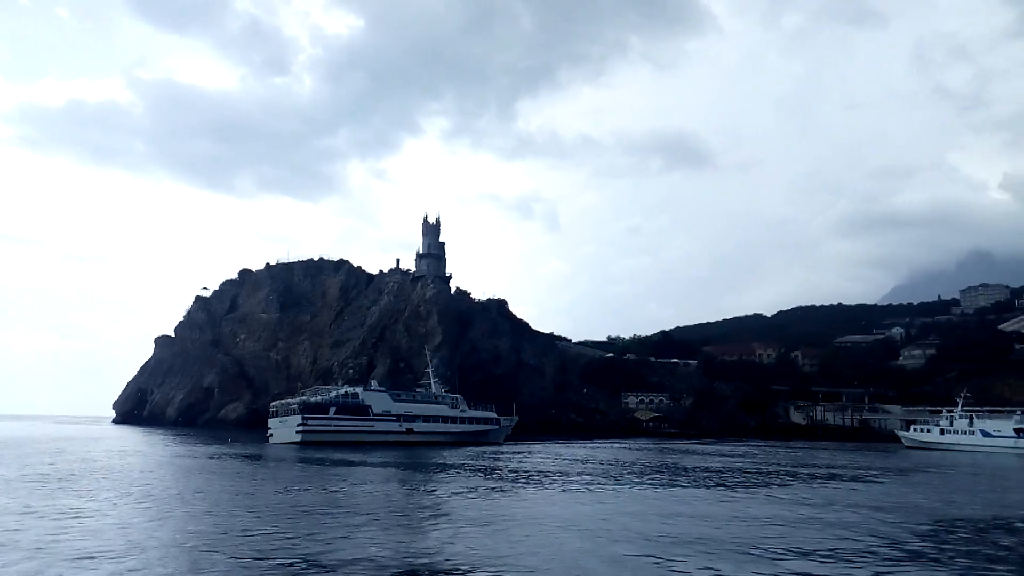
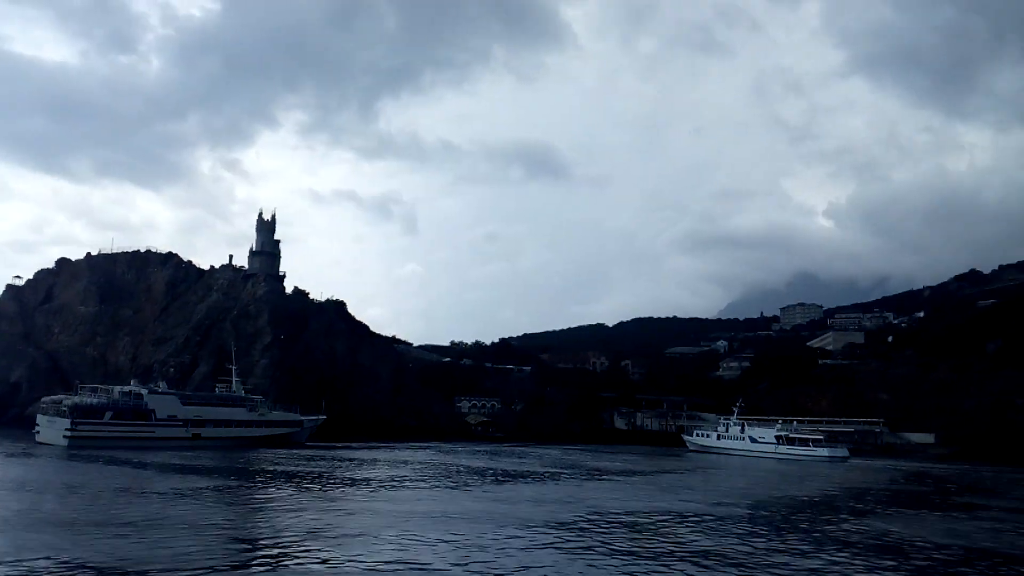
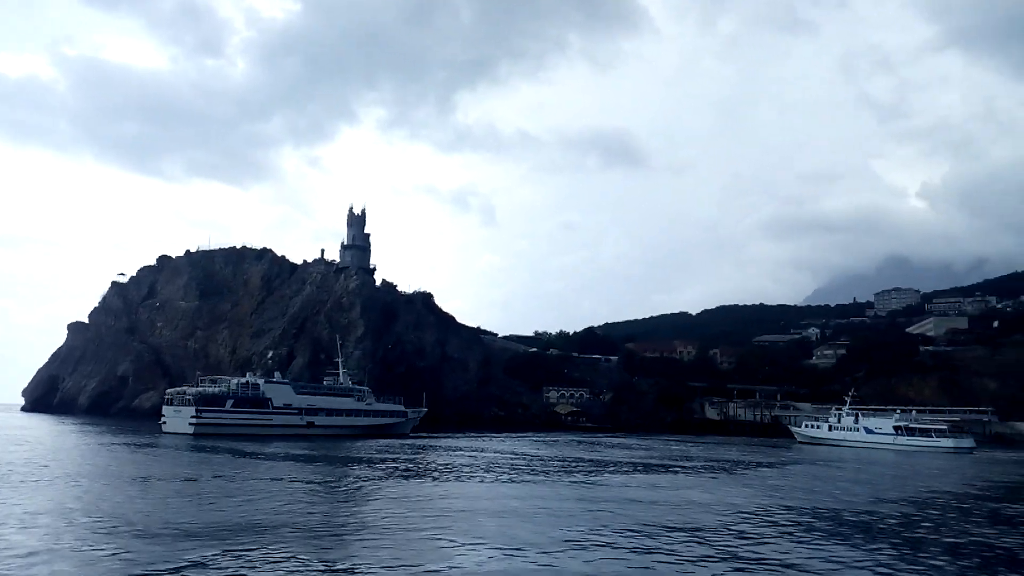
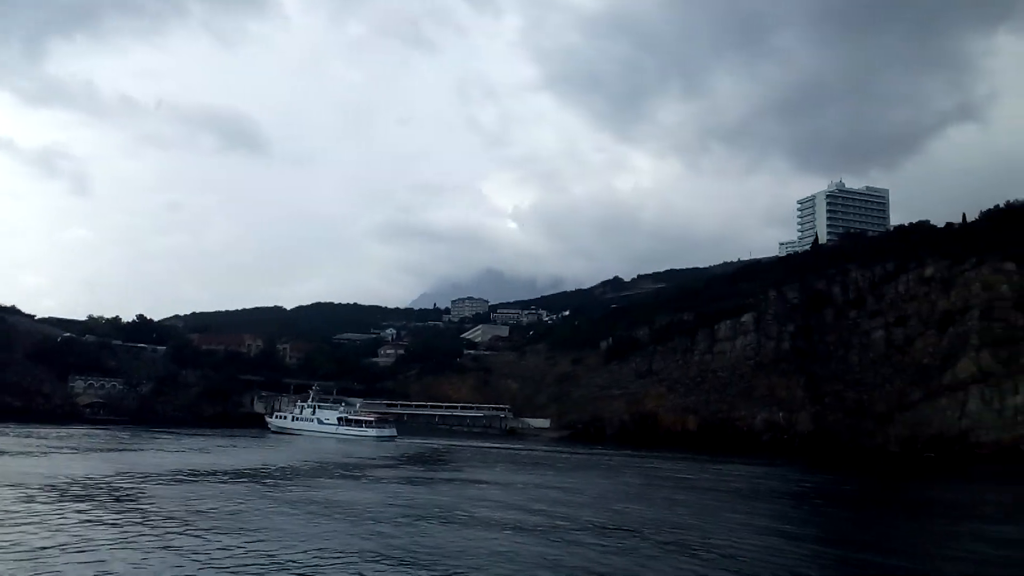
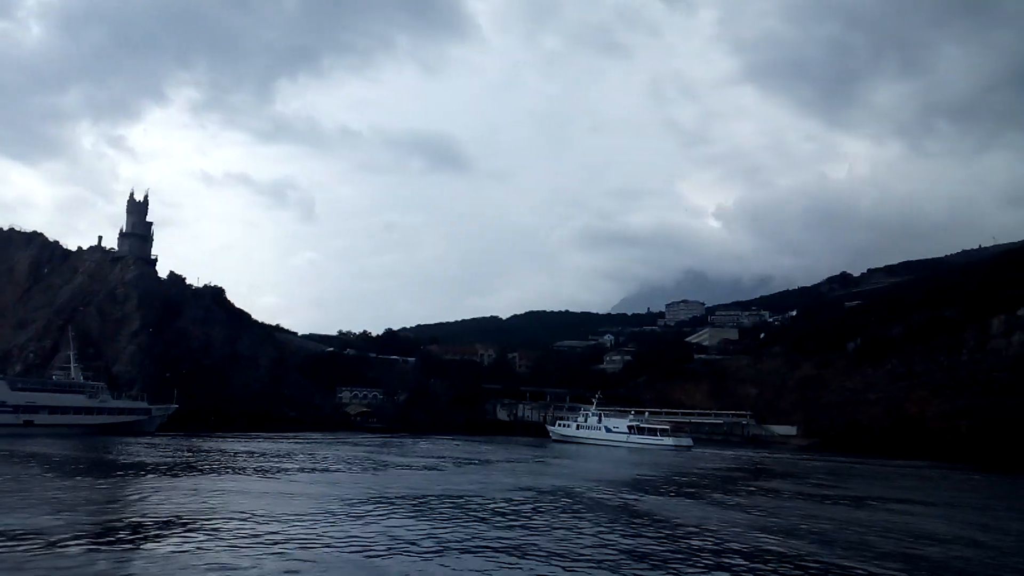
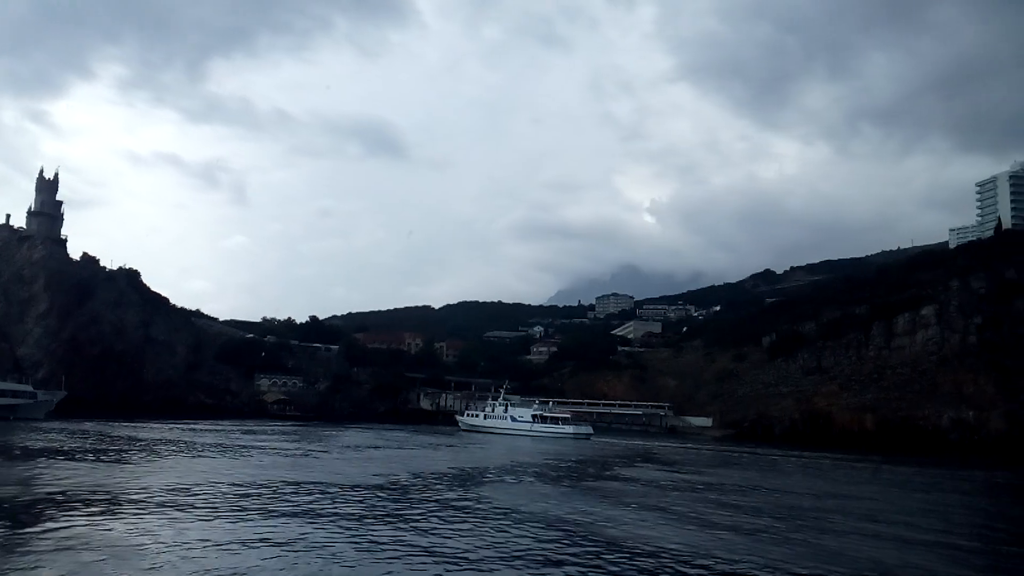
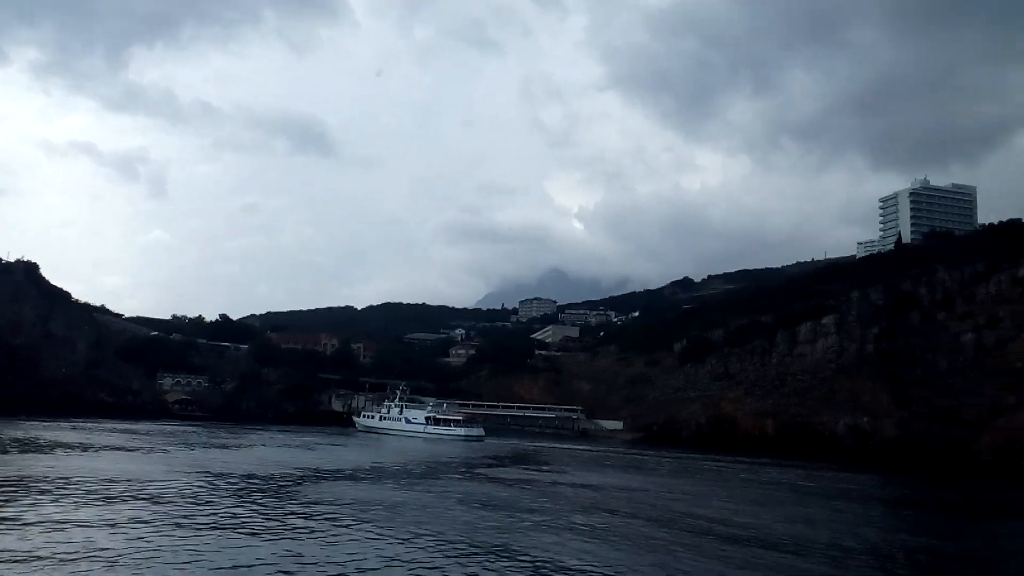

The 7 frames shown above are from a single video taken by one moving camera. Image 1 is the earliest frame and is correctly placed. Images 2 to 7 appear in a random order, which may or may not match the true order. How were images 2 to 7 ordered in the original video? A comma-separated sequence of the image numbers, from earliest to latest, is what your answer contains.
3, 2, 5, 6, 7, 4
